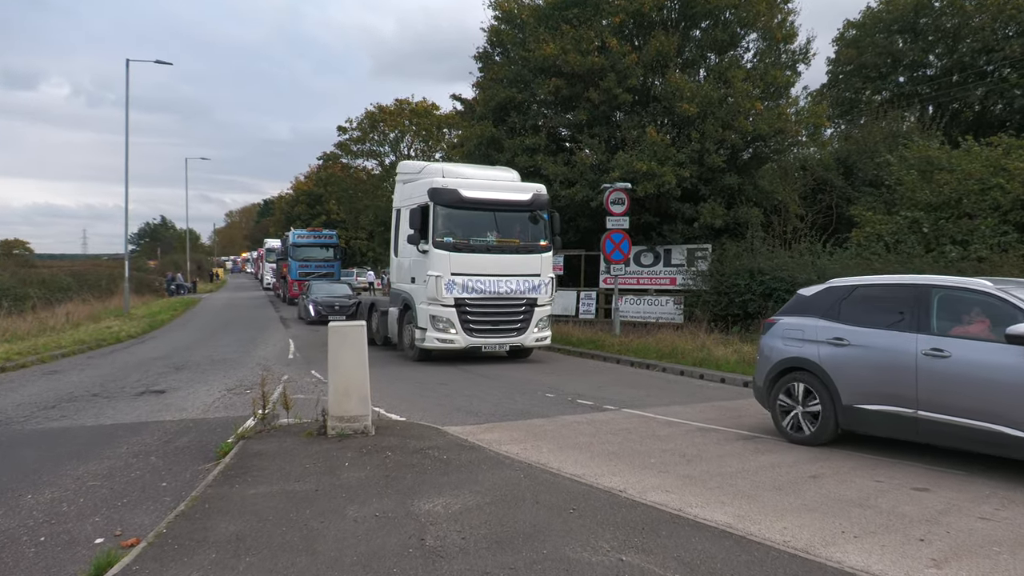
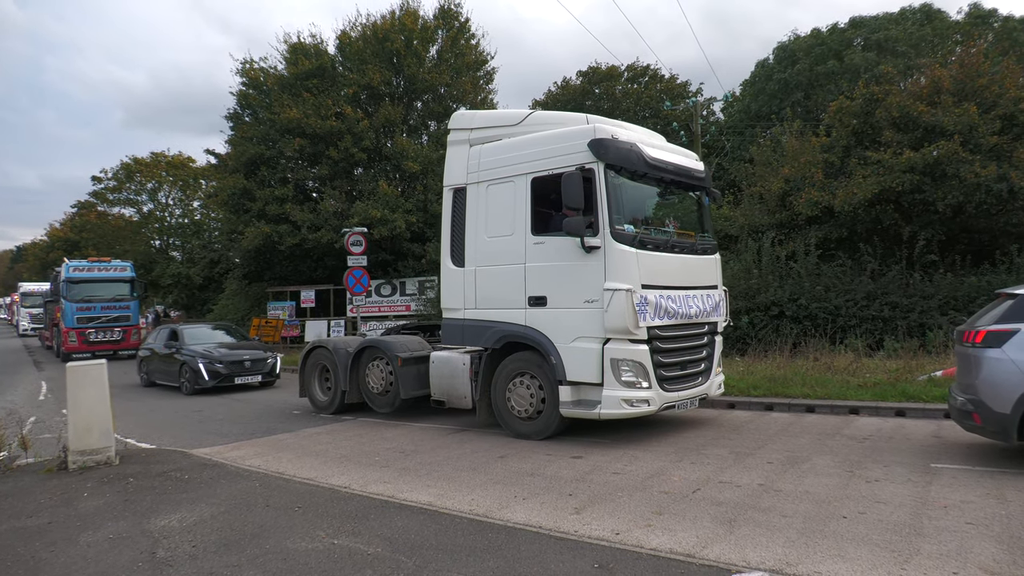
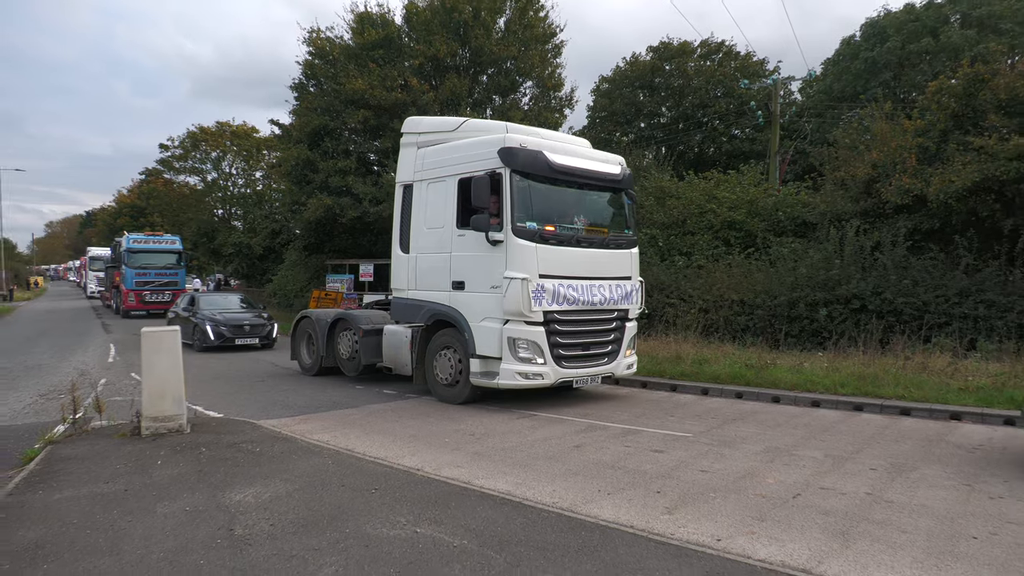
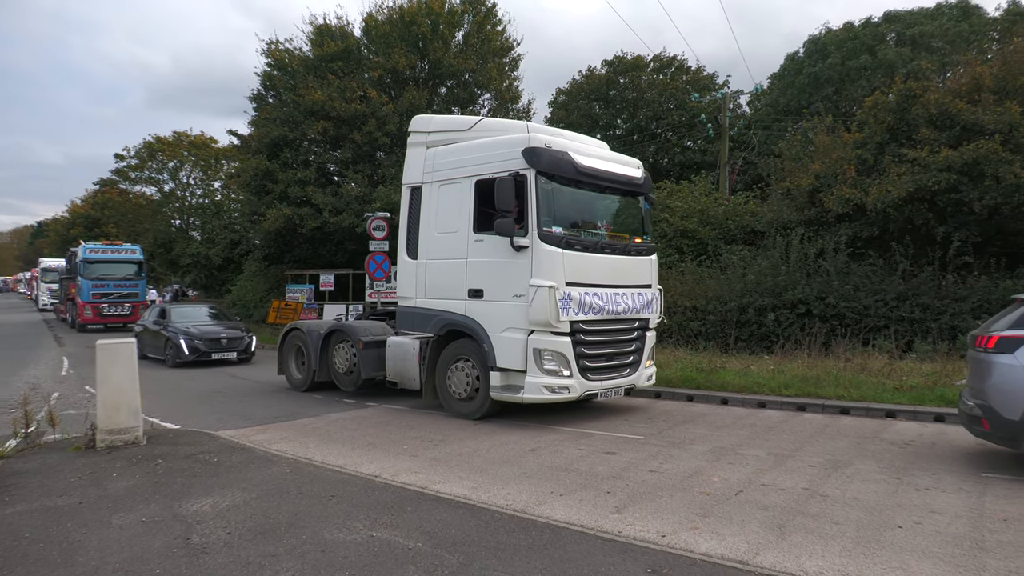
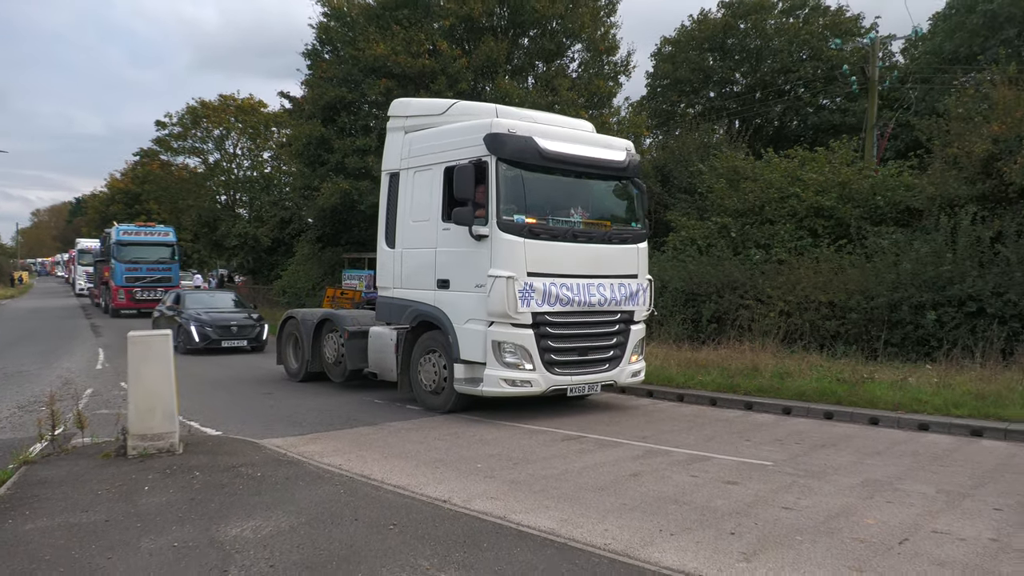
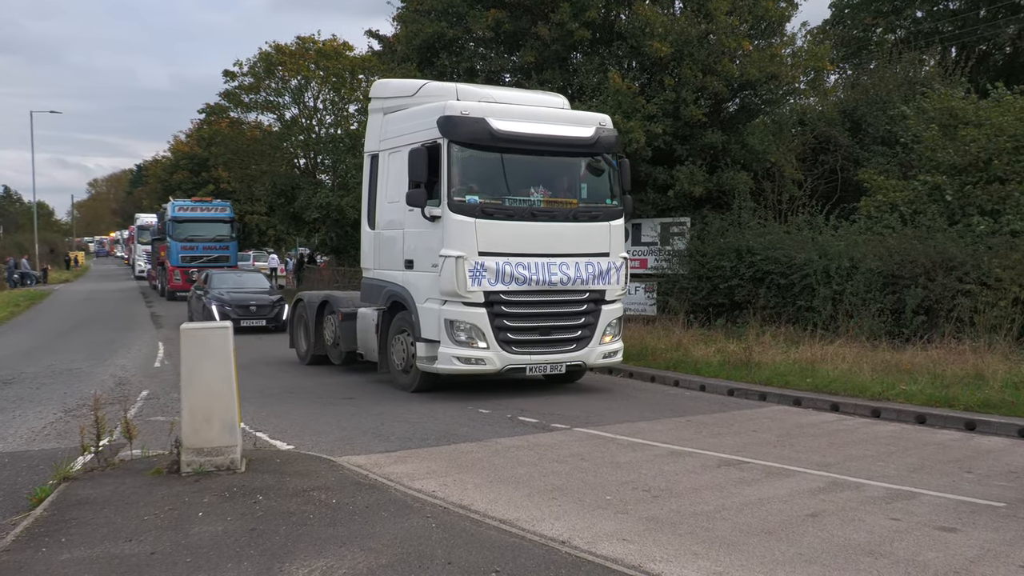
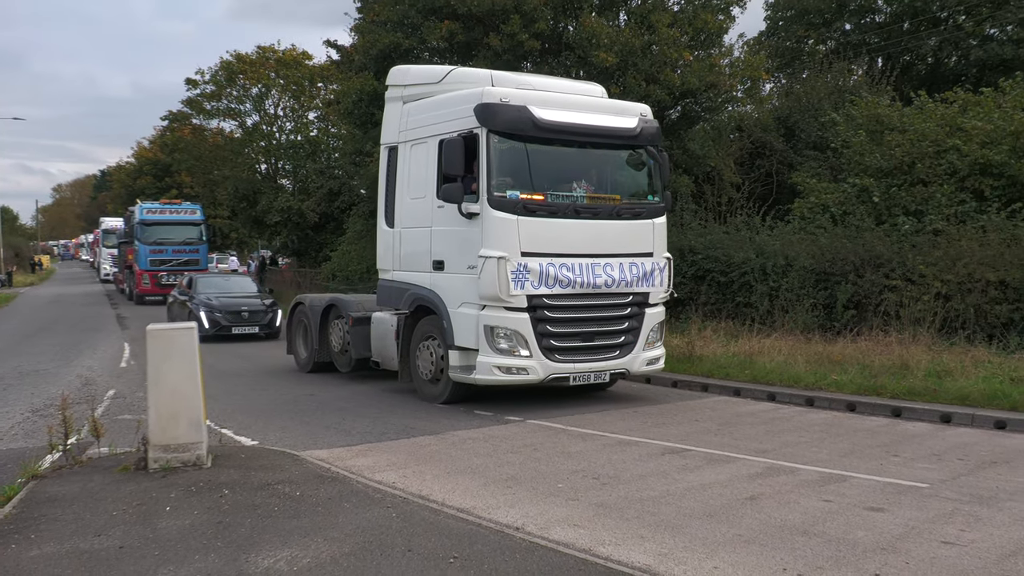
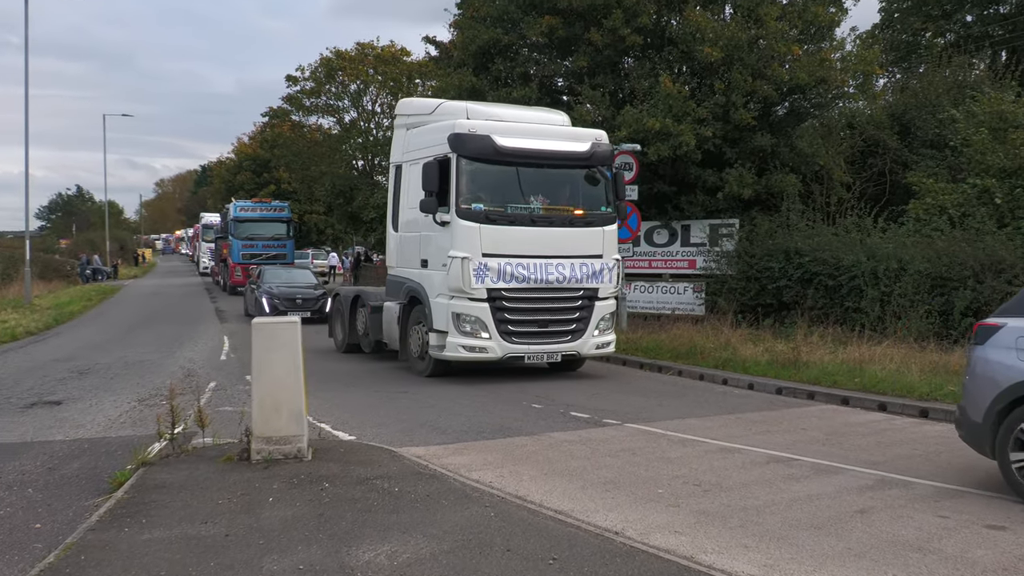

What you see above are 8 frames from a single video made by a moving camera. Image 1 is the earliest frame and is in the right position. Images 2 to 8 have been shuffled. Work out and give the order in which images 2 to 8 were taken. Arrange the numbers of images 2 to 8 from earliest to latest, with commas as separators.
8, 6, 7, 5, 3, 4, 2
